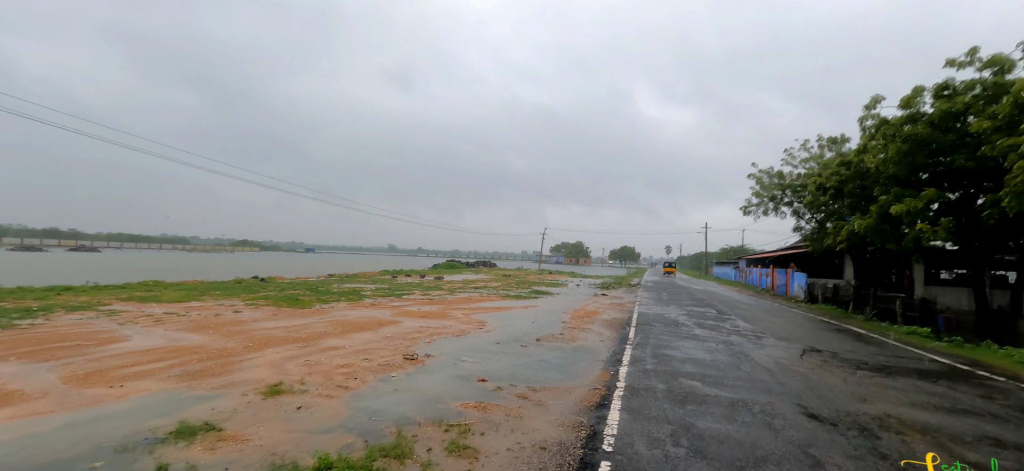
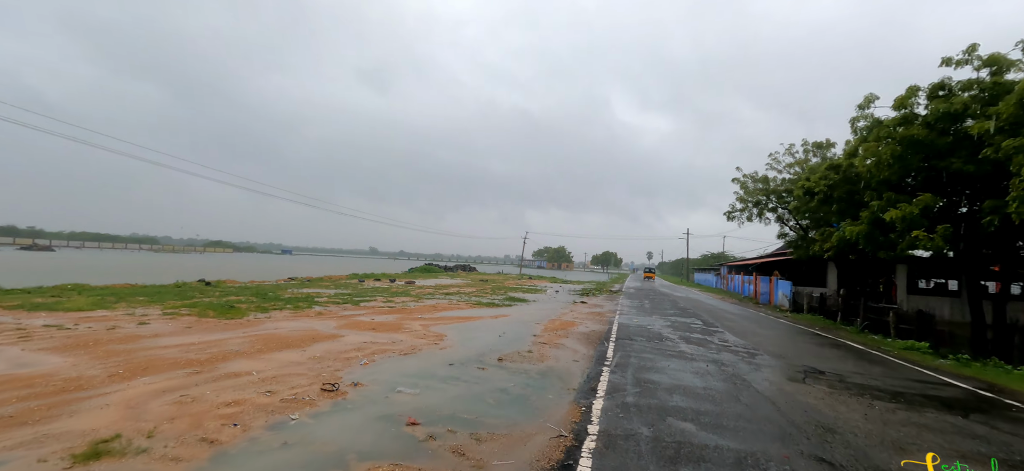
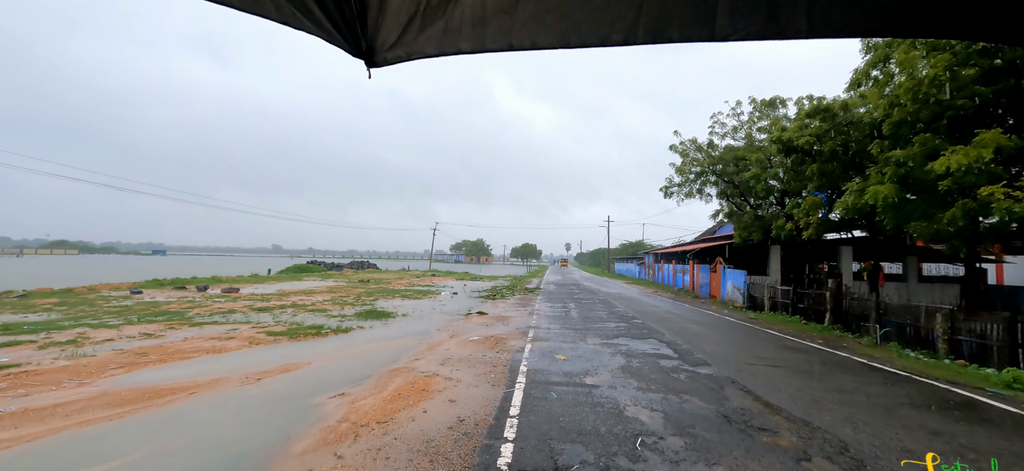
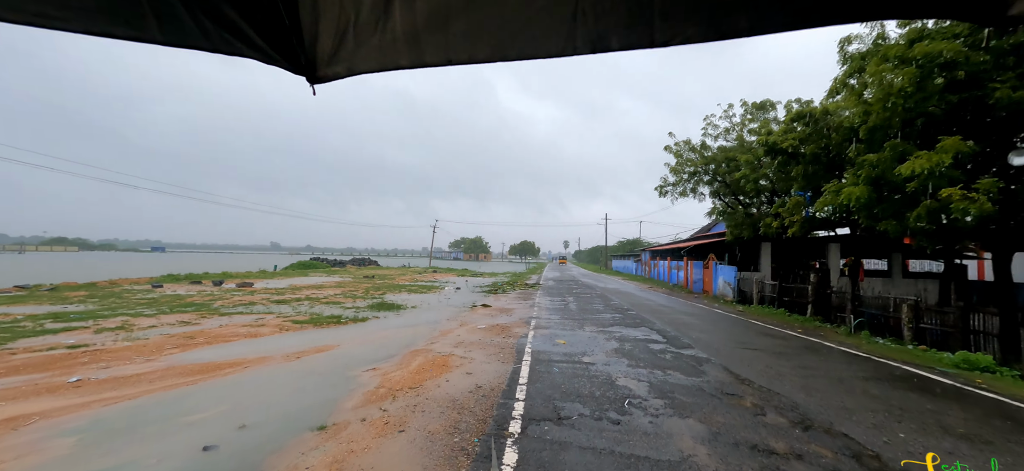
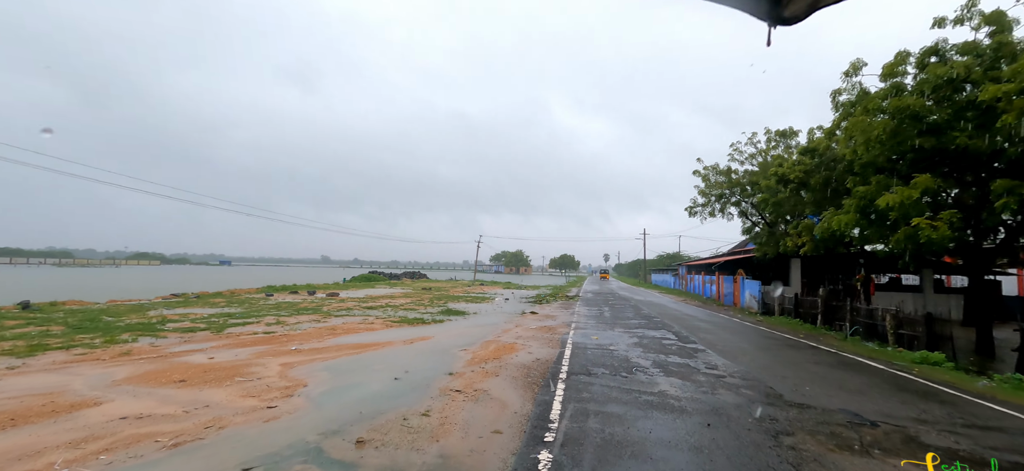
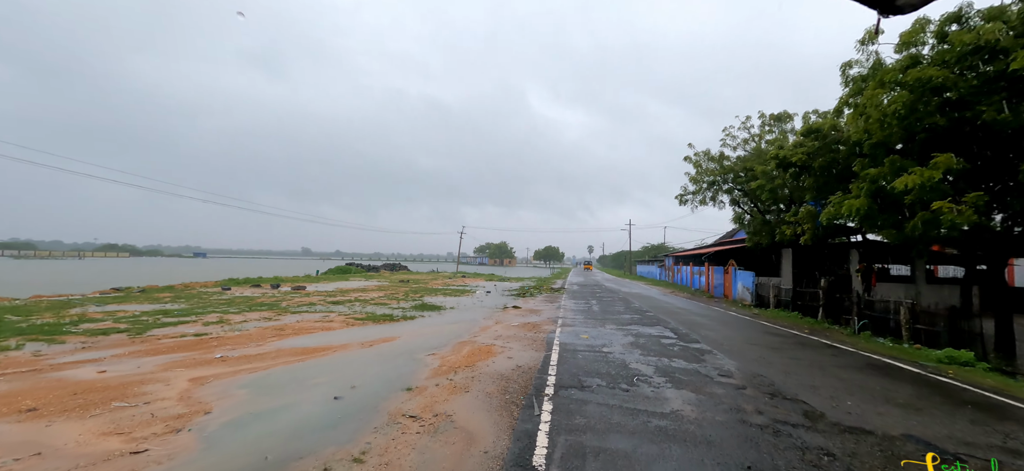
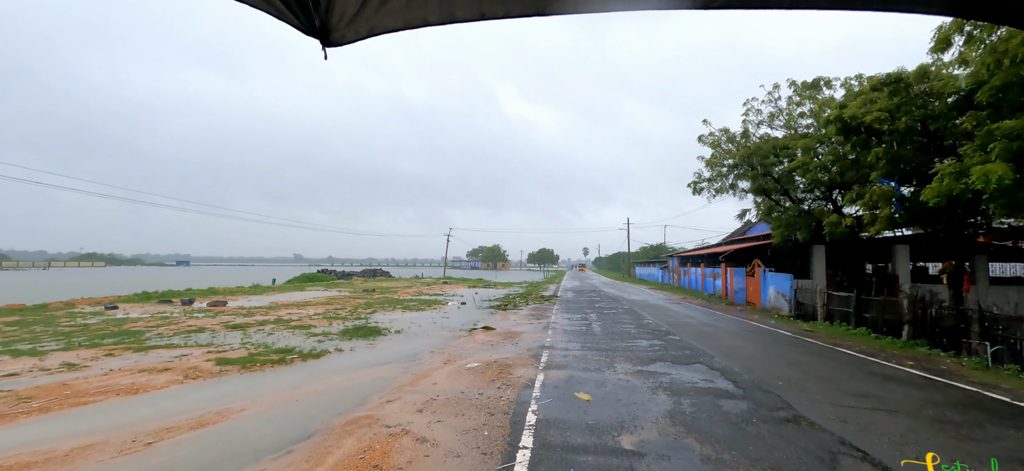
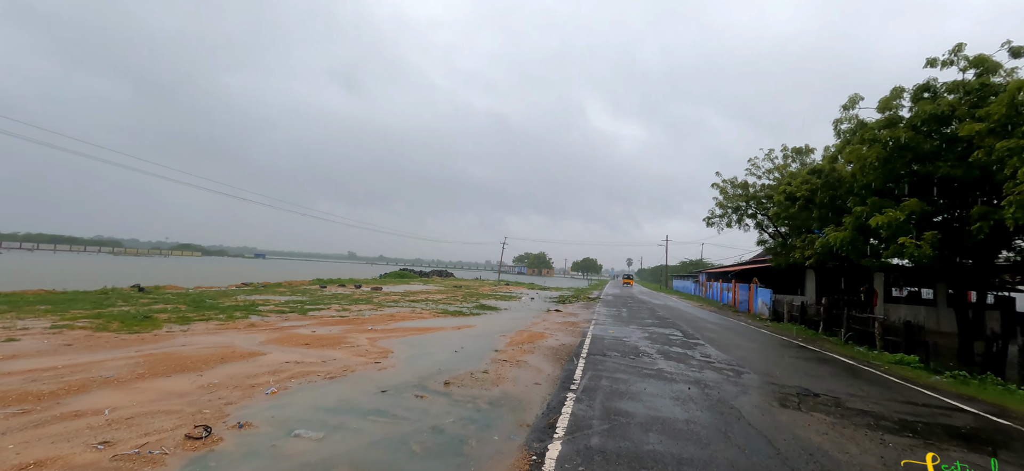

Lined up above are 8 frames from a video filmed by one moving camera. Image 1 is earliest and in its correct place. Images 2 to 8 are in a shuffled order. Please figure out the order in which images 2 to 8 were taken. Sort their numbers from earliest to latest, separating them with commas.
2, 8, 5, 6, 4, 3, 7
